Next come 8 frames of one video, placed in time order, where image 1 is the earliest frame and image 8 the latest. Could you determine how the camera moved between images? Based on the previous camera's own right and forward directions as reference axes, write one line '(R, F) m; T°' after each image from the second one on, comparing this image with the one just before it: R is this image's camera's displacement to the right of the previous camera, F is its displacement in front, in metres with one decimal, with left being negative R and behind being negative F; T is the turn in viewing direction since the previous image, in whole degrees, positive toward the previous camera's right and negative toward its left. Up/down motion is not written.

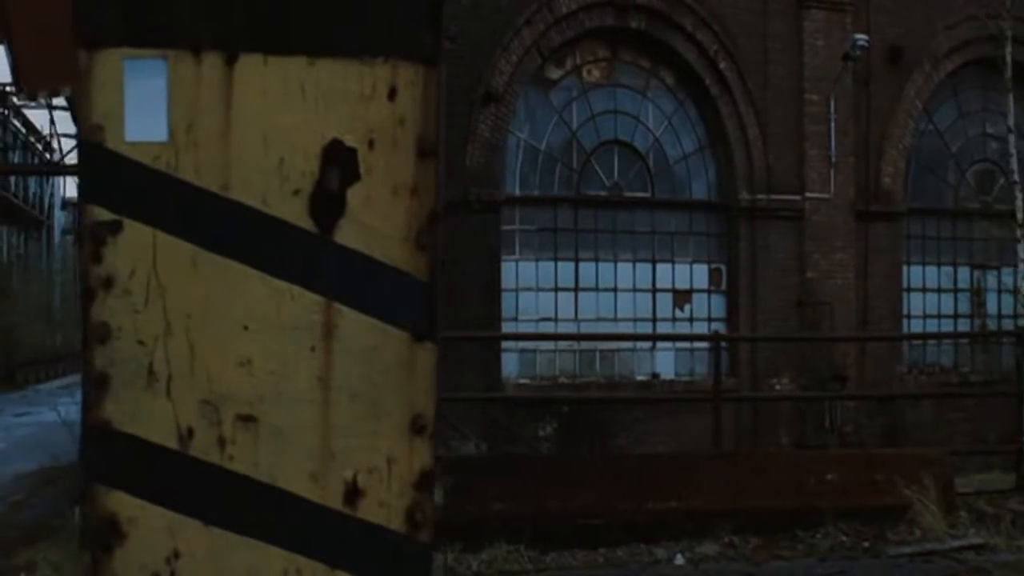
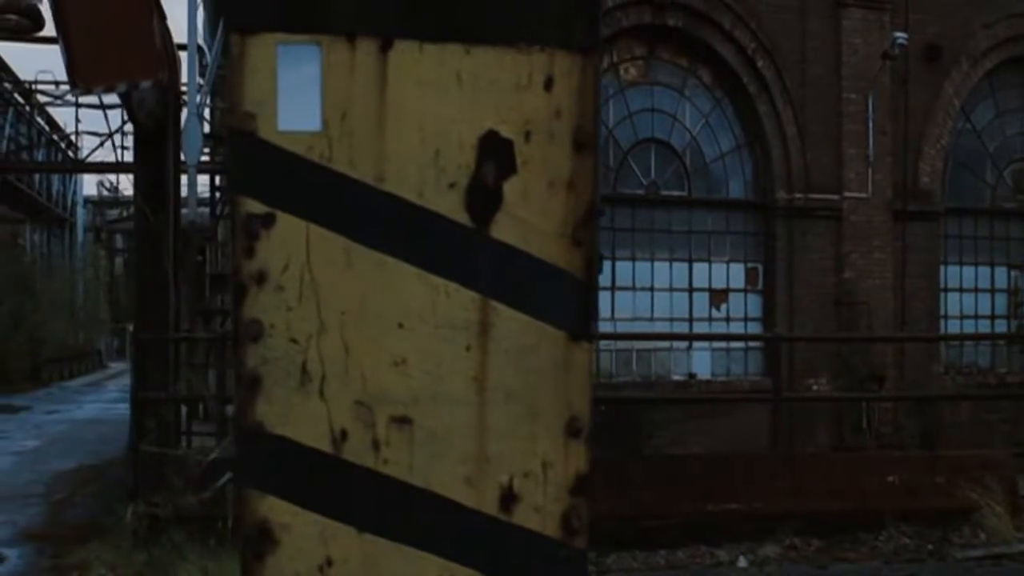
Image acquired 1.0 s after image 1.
(-0.3, +0.1) m; -1°
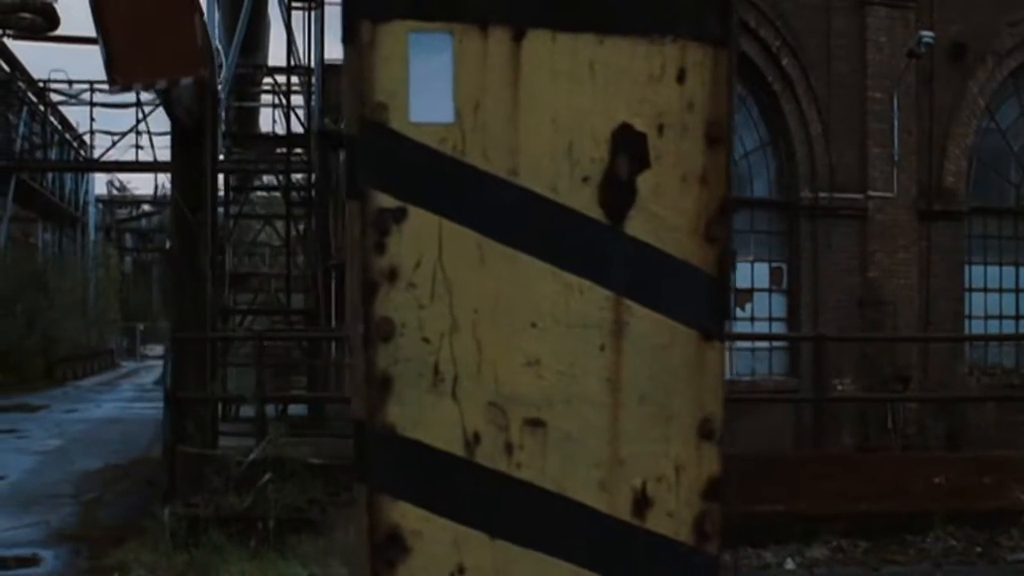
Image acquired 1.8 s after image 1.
(-0.2, +0.1) m; 0°
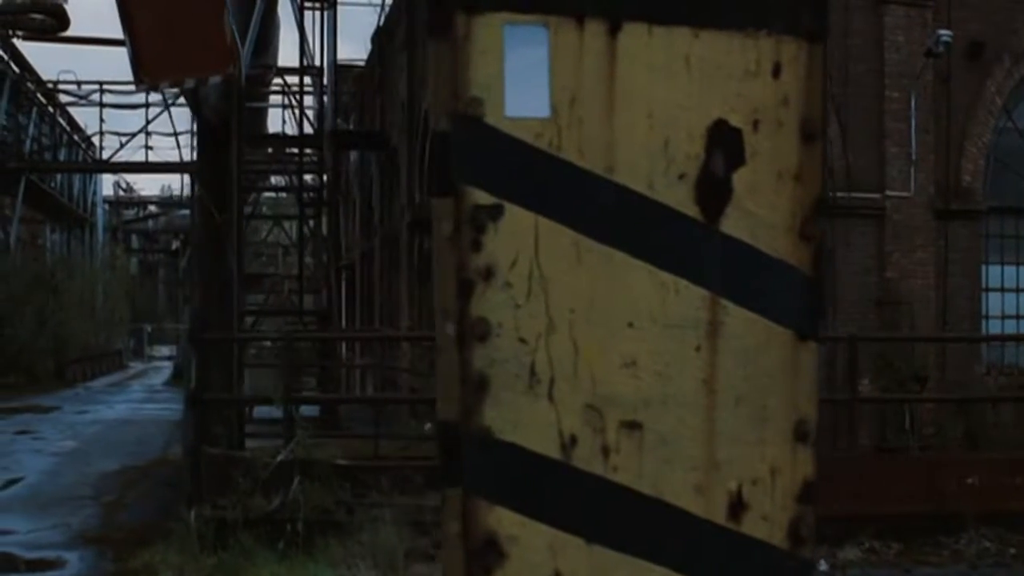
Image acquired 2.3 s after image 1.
(-0.2, 0.0) m; 0°
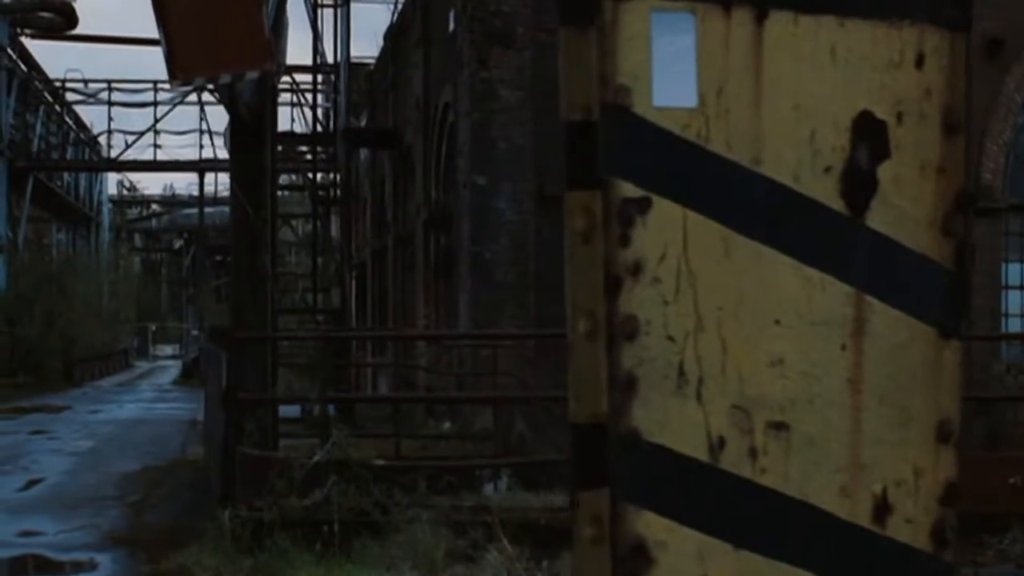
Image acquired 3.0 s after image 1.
(-0.2, +0.1) m; 0°
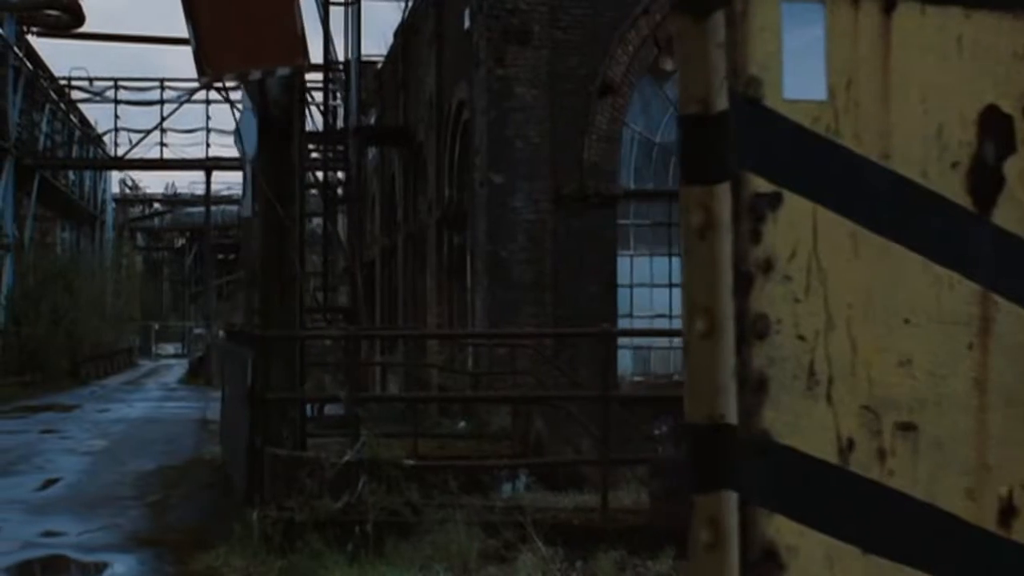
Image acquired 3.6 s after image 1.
(-0.2, +0.1) m; 0°
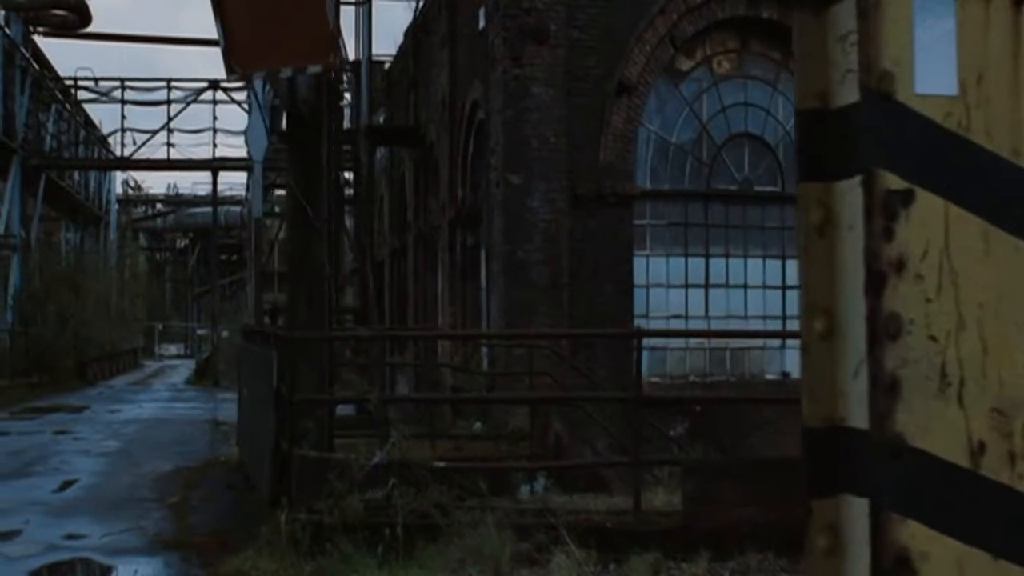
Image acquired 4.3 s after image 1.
(-0.2, 0.0) m; 0°
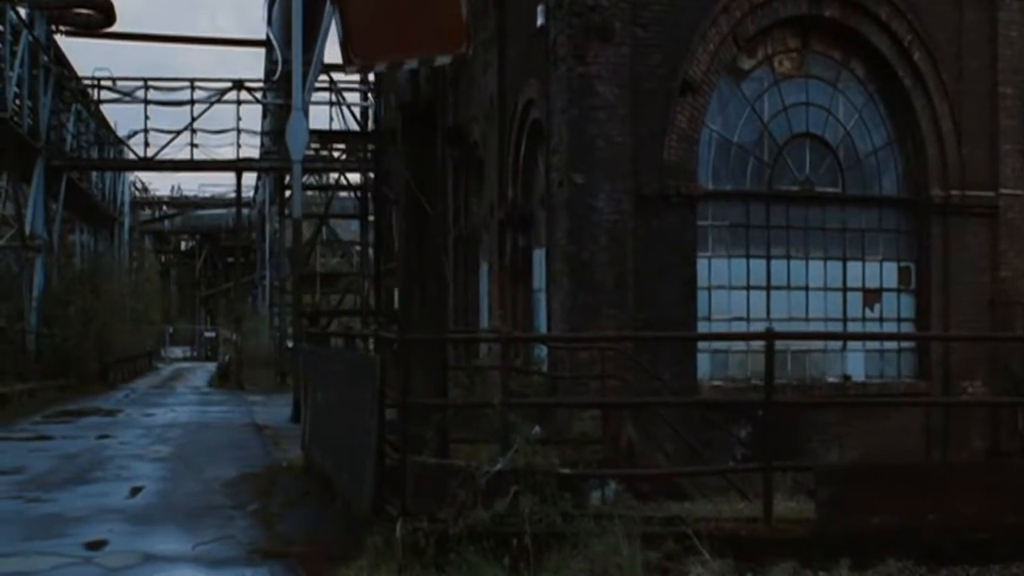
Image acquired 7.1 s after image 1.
(-0.8, +0.2) m; +1°
